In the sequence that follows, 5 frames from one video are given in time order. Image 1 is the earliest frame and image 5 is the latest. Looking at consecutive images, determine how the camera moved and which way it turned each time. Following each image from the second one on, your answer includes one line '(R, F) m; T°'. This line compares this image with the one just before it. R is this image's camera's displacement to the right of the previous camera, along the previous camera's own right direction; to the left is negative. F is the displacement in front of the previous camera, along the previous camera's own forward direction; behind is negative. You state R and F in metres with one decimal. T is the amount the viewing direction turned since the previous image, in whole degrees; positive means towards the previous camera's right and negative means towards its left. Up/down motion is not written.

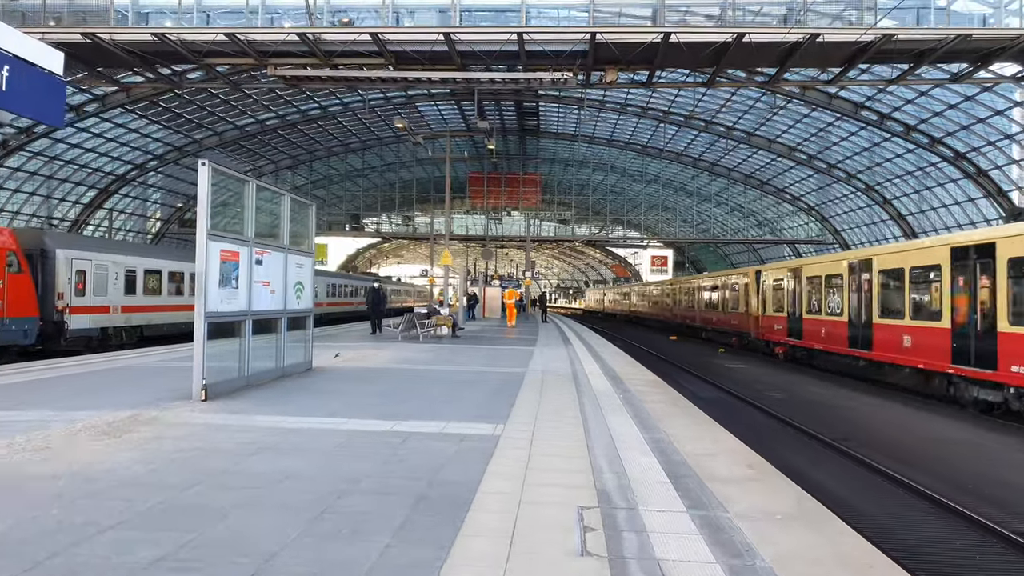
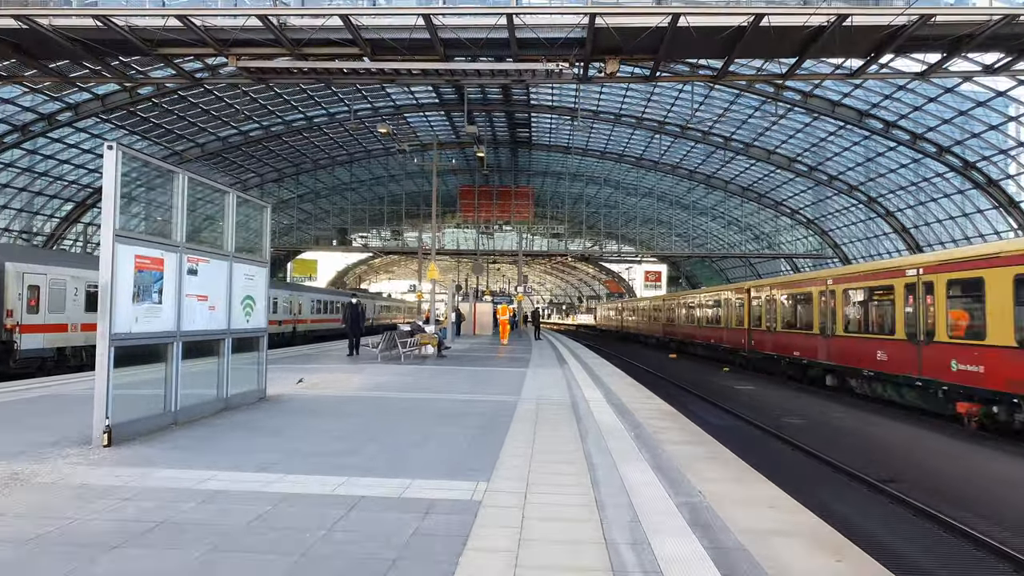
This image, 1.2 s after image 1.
(+0.1, +1.7) m; +1°
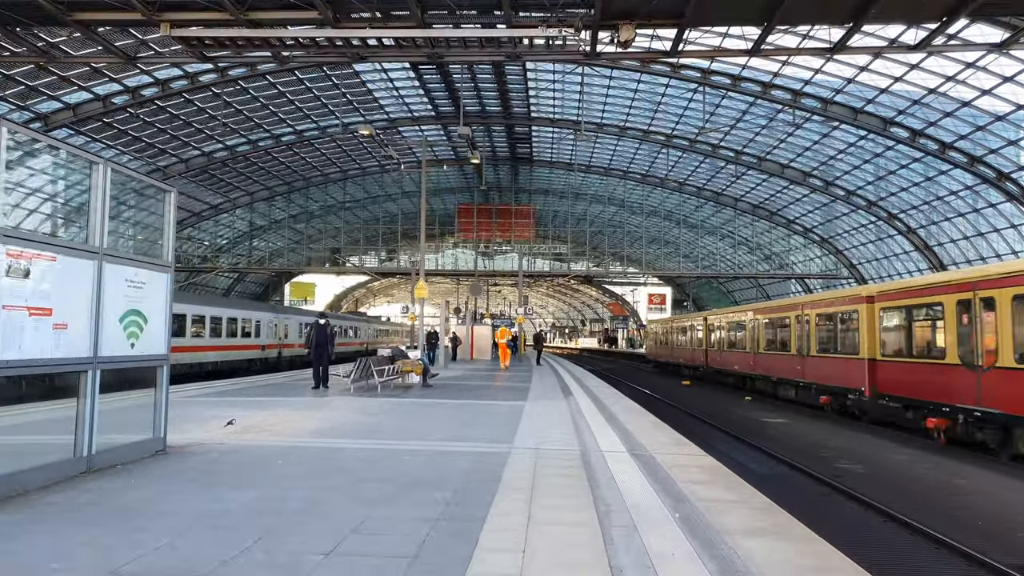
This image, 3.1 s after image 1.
(+0.2, +2.7) m; 0°
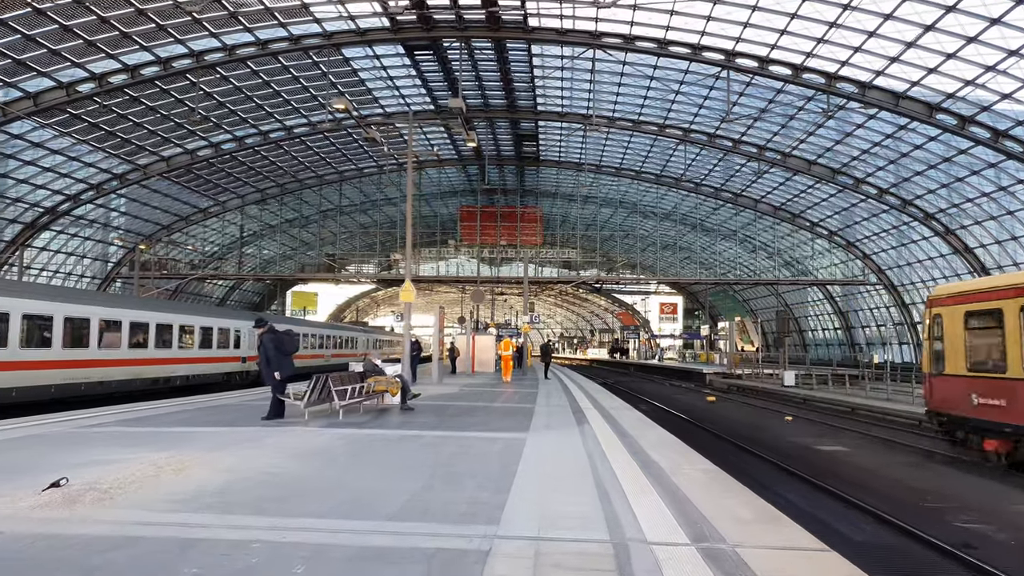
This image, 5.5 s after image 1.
(+0.2, +3.5) m; -1°
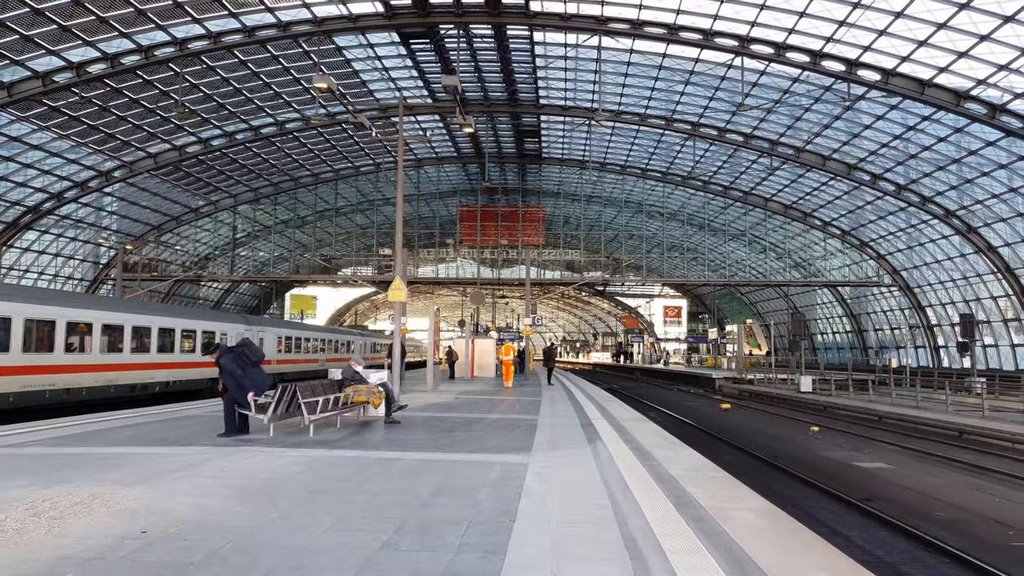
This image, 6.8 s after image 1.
(0.0, +1.9) m; 0°
